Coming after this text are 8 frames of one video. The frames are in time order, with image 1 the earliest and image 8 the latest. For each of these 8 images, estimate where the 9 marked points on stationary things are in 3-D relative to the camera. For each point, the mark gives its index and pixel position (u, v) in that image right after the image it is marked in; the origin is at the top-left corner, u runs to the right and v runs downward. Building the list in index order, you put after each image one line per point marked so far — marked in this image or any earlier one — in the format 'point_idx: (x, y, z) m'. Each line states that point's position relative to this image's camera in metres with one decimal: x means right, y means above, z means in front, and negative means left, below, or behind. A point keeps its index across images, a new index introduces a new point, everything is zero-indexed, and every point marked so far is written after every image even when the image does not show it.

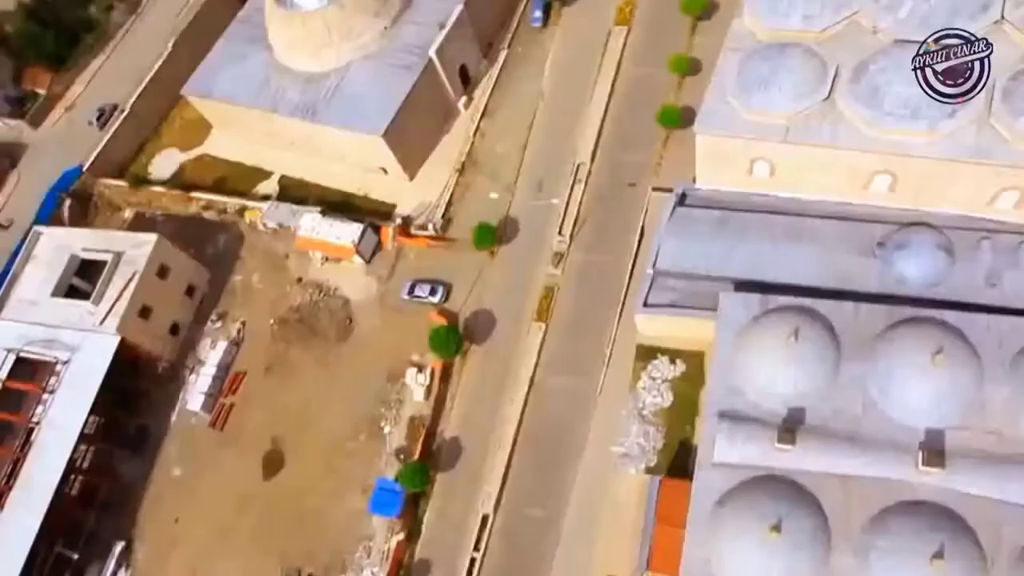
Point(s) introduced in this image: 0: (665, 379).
0: (+3.4, -2.0, +17.0) m
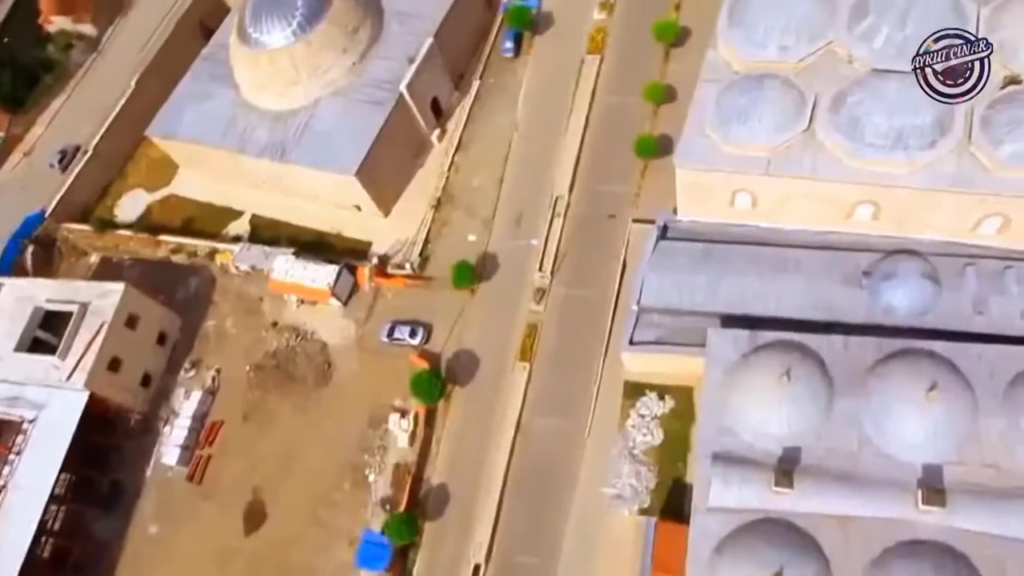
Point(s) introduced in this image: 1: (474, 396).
0: (+3.1, -2.8, +16.6) m
1: (-0.9, -2.6, +18.1) m
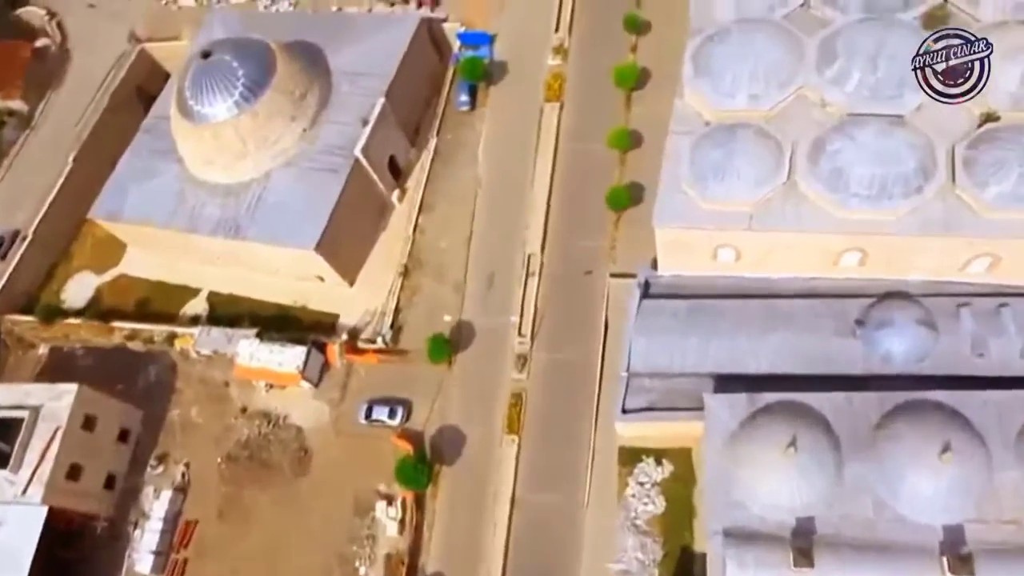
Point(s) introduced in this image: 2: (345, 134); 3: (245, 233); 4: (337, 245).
0: (+3.0, -4.1, +16.0) m
1: (-1.1, -4.2, +17.2) m
2: (-4.3, +4.0, +19.7) m
3: (-6.7, +1.4, +19.4) m
4: (-4.4, +1.1, +19.3) m
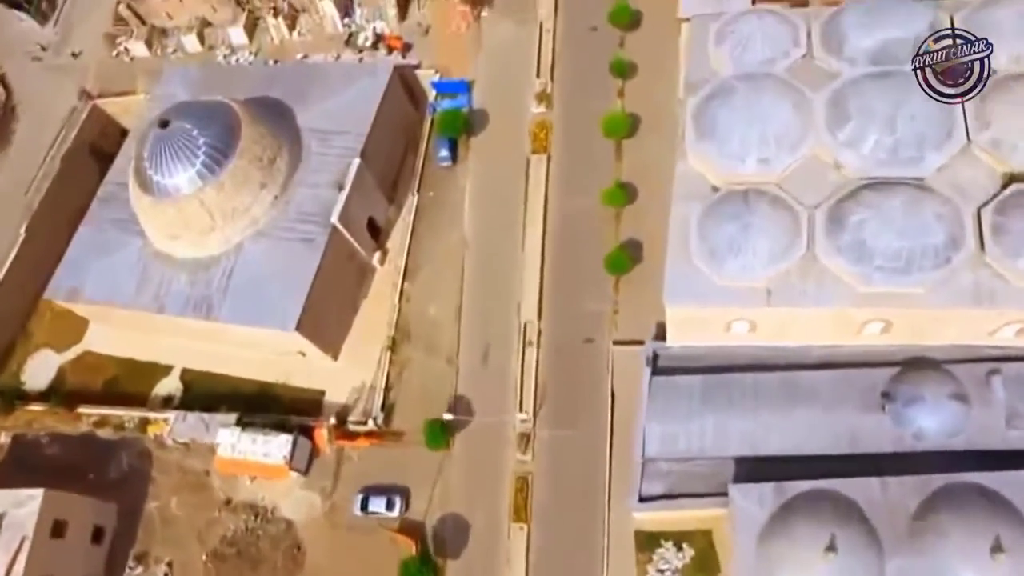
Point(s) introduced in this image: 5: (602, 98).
0: (+3.2, -5.5, +15.0) m
1: (-0.9, -5.9, +16.1) m
2: (-4.6, +2.1, +18.4) m
3: (-6.9, -0.6, +18.0) m
4: (-4.5, -0.8, +18.1) m
5: (+2.3, +4.8, +19.4) m
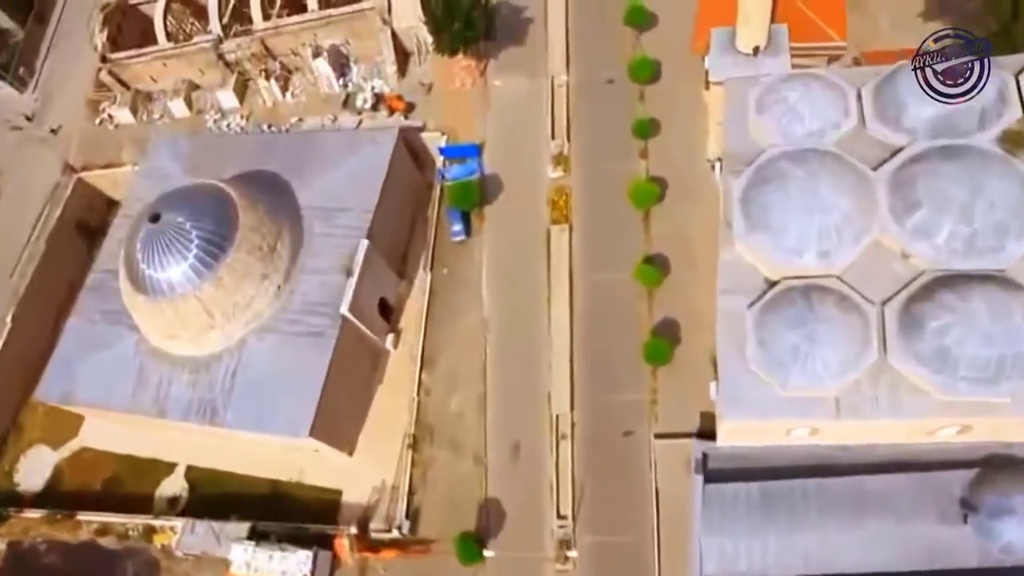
0: (+4.1, -7.3, +13.7) m
1: (0.0, -7.8, +14.8) m
2: (-4.1, 0.0, +17.1) m
3: (-6.2, -2.8, +16.7) m
4: (-3.9, -2.9, +16.7) m
5: (+2.6, +3.0, +18.0) m
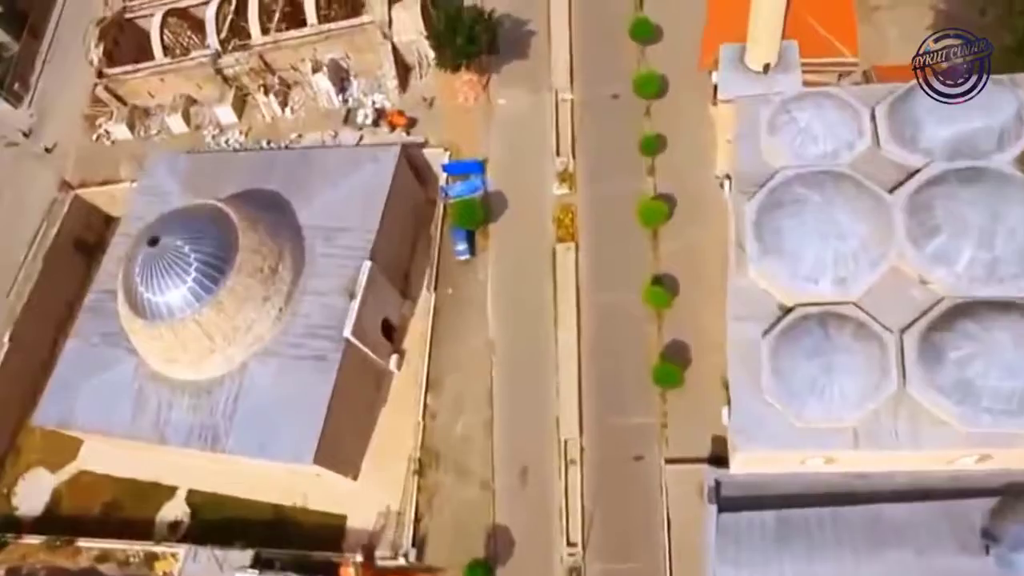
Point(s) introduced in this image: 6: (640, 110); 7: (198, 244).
0: (+4.3, -7.7, +13.4) m
1: (+0.2, -8.3, +14.5) m
2: (-4.0, -0.5, +16.8) m
3: (-6.1, -3.3, +16.3) m
4: (-3.7, -3.4, +16.4) m
5: (+2.7, +2.6, +17.7) m
6: (+3.0, +4.3, +18.3) m
7: (-6.8, +1.0, +16.6) m
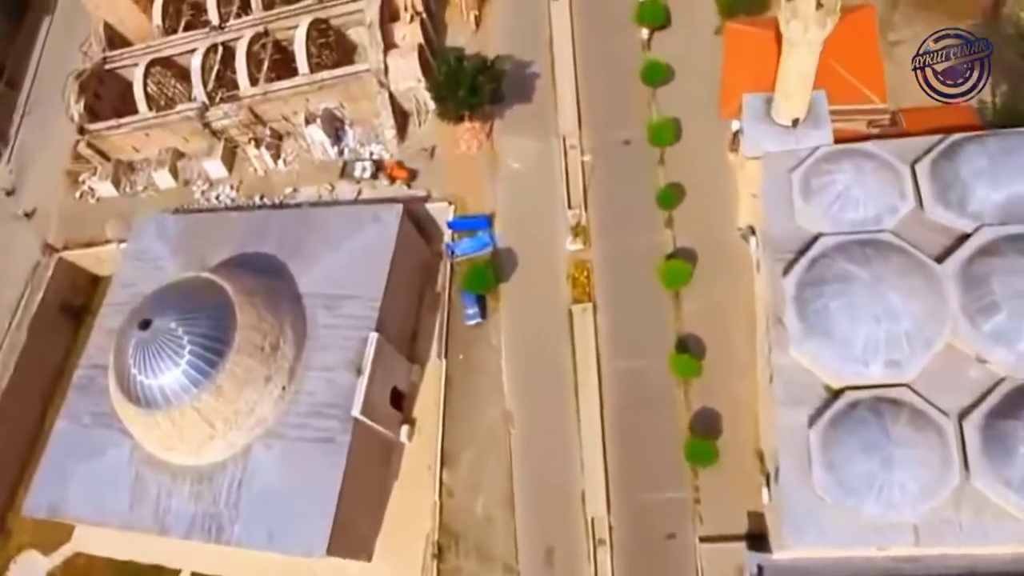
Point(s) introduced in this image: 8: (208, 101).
0: (+4.9, -8.9, +12.6) m
1: (+0.9, -9.7, +13.6) m
2: (-3.6, -2.0, +15.8) m
3: (-5.6, -5.0, +15.3) m
4: (-3.3, -4.9, +15.4) m
5: (+3.0, +1.3, +16.8) m
6: (+3.2, +3.0, +17.4) m
7: (-6.5, -0.7, +15.6) m
8: (-7.9, +4.9, +19.9) m
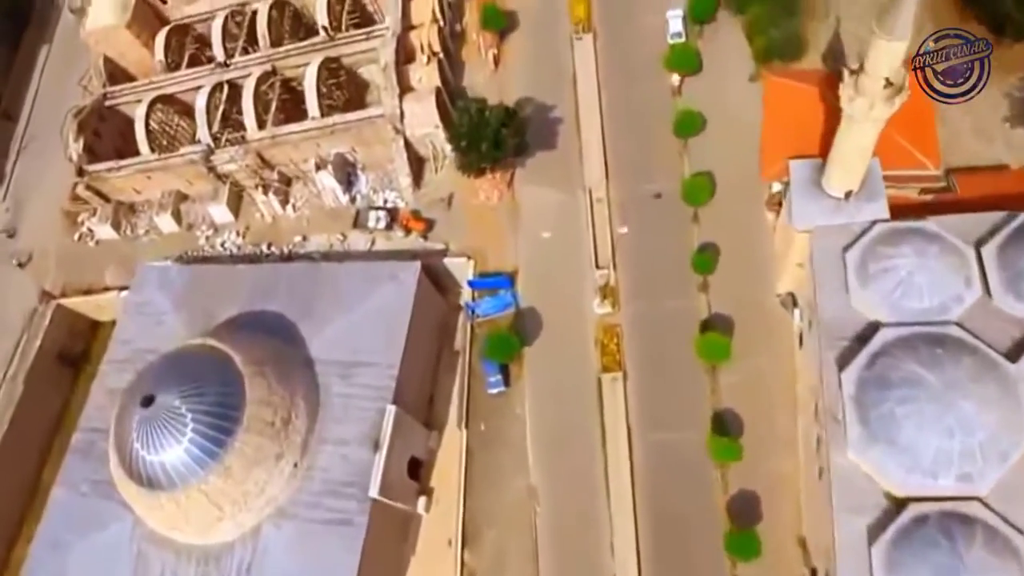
0: (+5.4, -10.4, +11.7) m
1: (+1.4, -11.1, +12.7) m
2: (-3.1, -3.4, +14.9) m
3: (-5.1, -6.3, +14.4) m
4: (-2.8, -6.3, +14.5) m
5: (+3.5, -0.1, +15.9) m
6: (+3.7, +1.6, +16.5) m
7: (-5.9, -2.1, +14.6) m
8: (-7.4, +3.5, +18.9) m
